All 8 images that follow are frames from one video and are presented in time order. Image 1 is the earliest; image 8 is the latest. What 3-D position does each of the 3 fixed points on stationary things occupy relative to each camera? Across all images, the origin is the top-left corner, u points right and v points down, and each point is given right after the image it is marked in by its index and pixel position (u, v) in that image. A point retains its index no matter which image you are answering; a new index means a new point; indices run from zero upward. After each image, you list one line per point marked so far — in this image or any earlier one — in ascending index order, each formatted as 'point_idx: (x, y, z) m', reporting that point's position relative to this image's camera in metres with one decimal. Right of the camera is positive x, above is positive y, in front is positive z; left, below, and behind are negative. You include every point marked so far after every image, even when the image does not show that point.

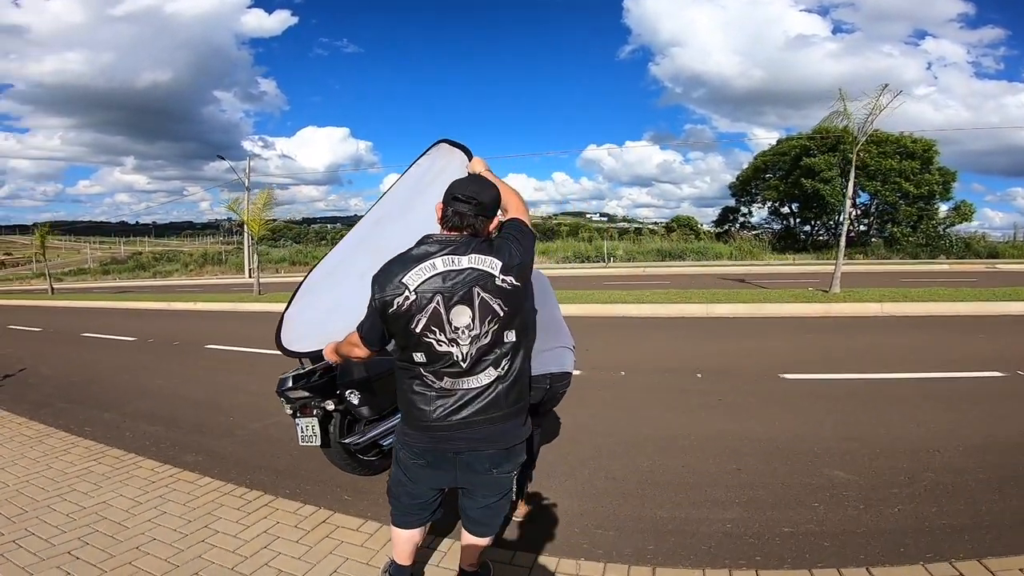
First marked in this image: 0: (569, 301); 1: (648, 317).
0: (+1.6, -0.3, +13.9) m
1: (+3.2, -0.6, +12.3) m
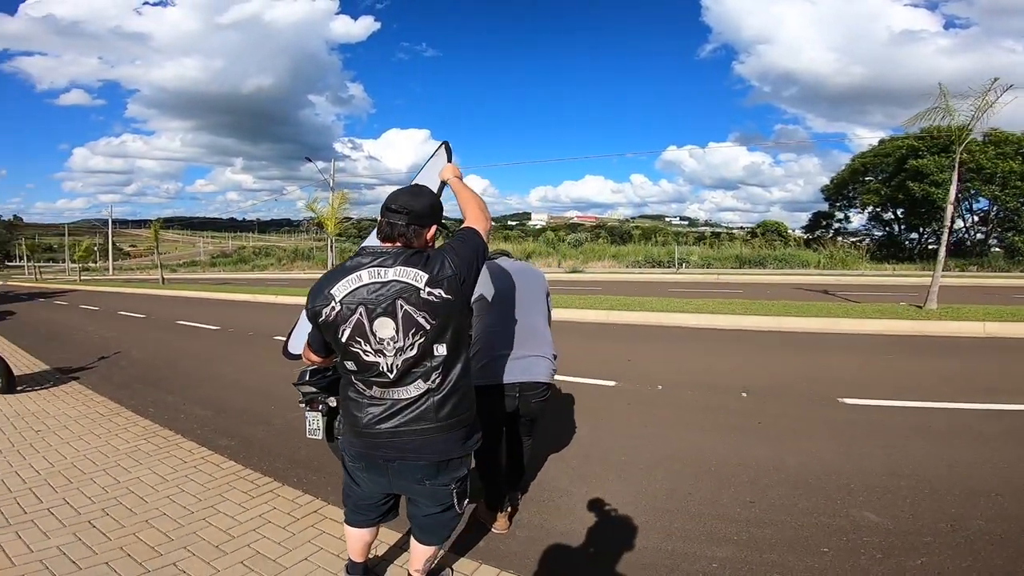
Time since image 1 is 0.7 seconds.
0: (+3.0, -0.5, +13.5) m
1: (+4.4, -0.8, +11.7) m
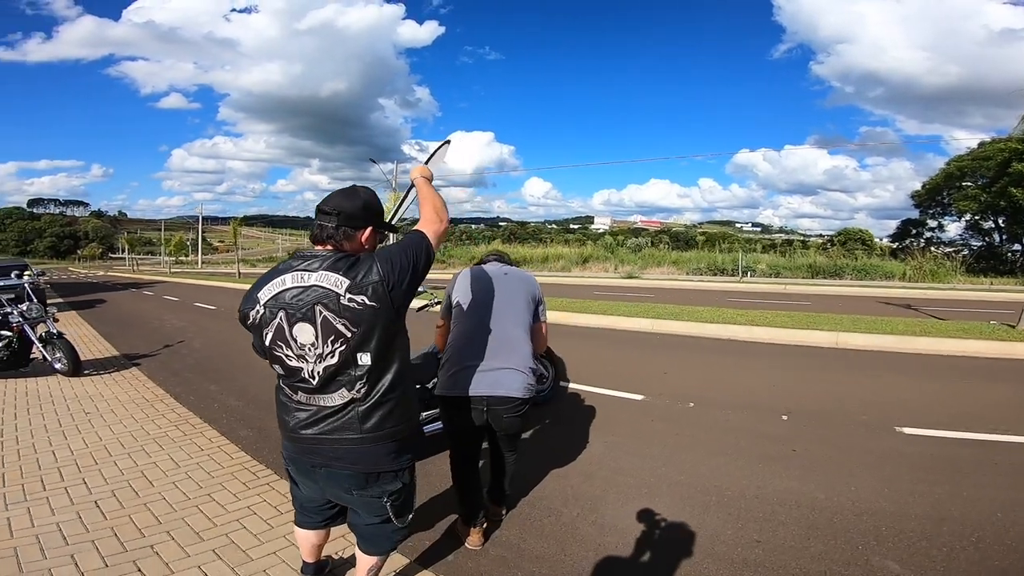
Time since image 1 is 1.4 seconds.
0: (+4.1, -0.7, +13.0) m
1: (+5.2, -1.0, +11.0) m
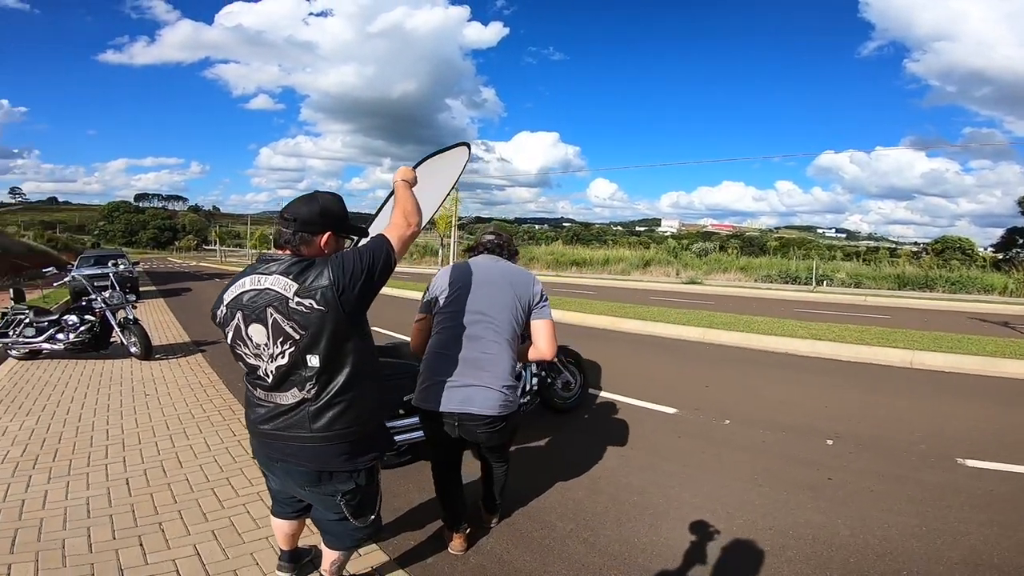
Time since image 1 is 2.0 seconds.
0: (+5.1, -0.9, +12.4) m
1: (+6.0, -1.2, +10.3) m
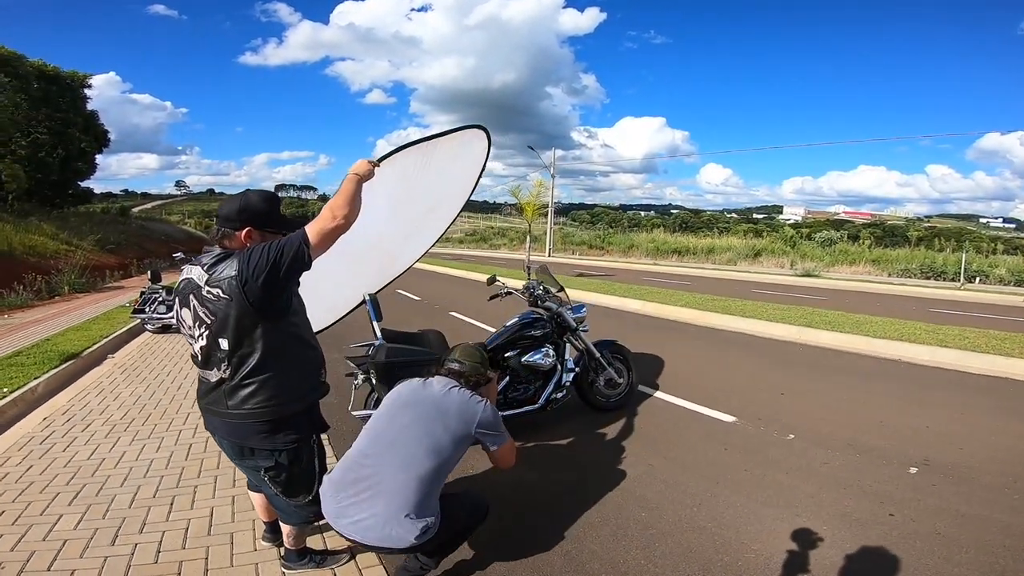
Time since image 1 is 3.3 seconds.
0: (+6.8, -0.8, +11.1) m
1: (+7.2, -1.2, +8.9) m
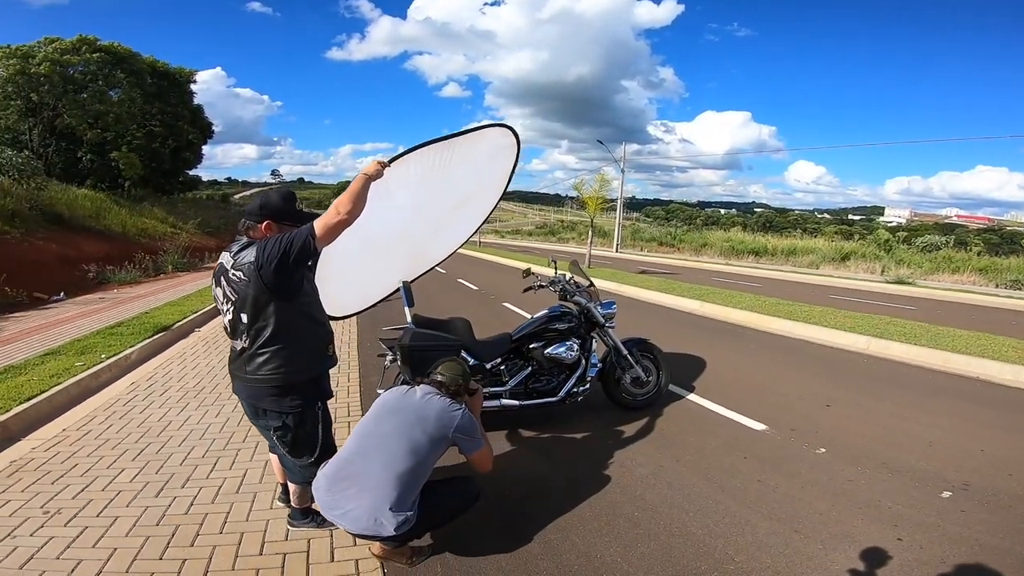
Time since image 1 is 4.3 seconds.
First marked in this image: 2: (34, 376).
0: (+7.7, -1.0, +10.4) m
1: (+7.9, -1.4, +8.1) m
2: (-5.8, -1.1, +6.6) m
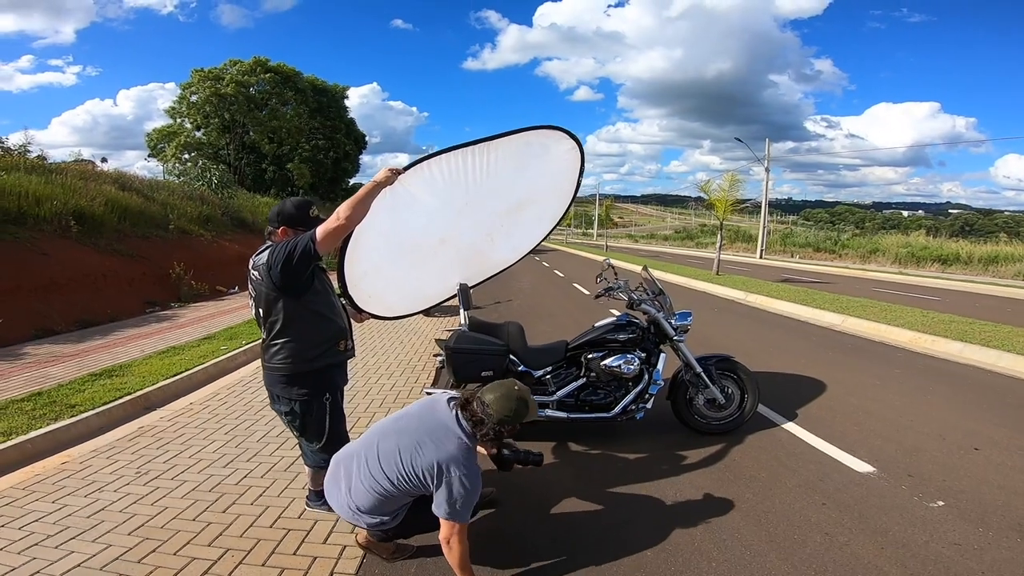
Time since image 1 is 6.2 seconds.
0: (+9.3, -1.3, +8.1) m
1: (+8.9, -1.7, +5.8) m
2: (-4.7, -1.0, +7.8) m
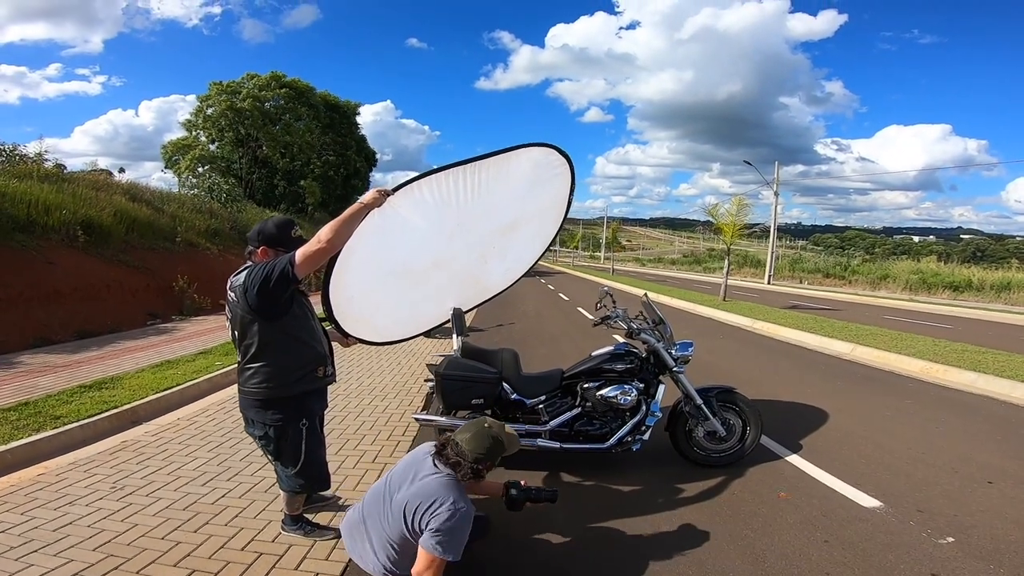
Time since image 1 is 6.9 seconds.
0: (+9.3, -1.8, +7.8) m
1: (+8.8, -2.2, +5.5) m
2: (-4.7, -1.2, +7.7) m
